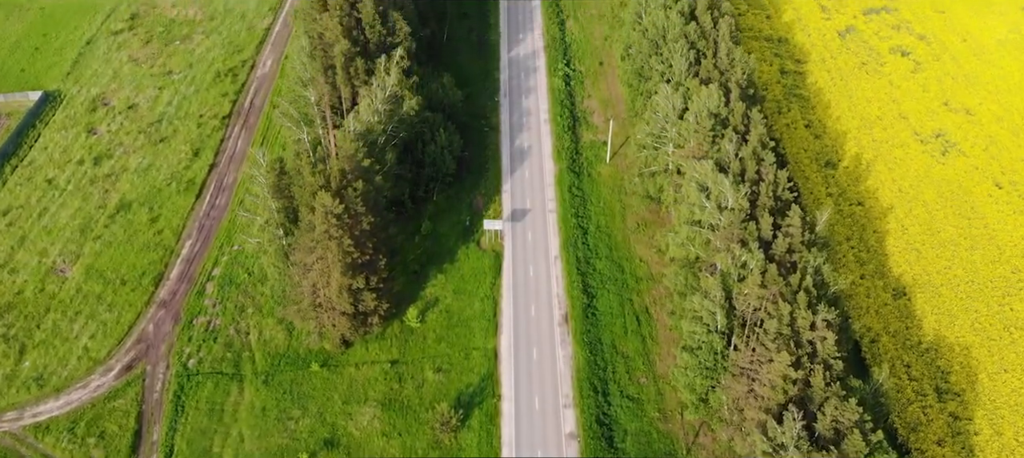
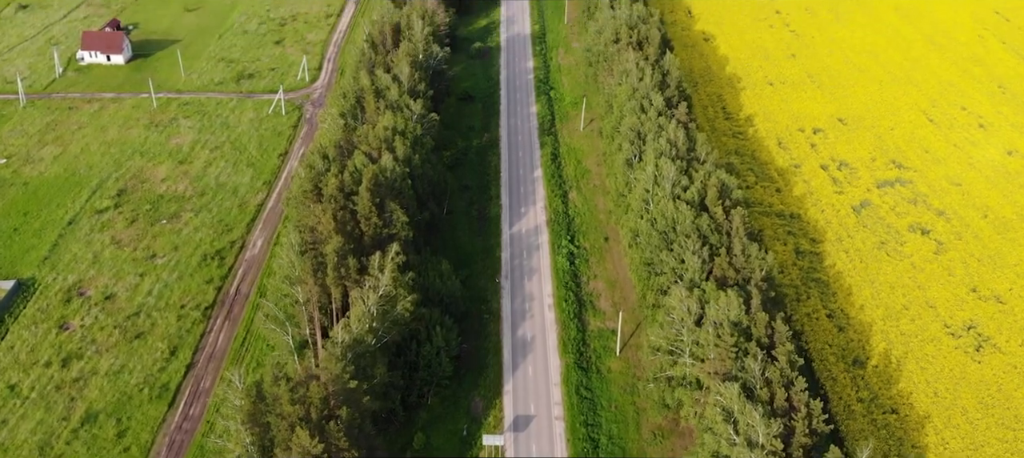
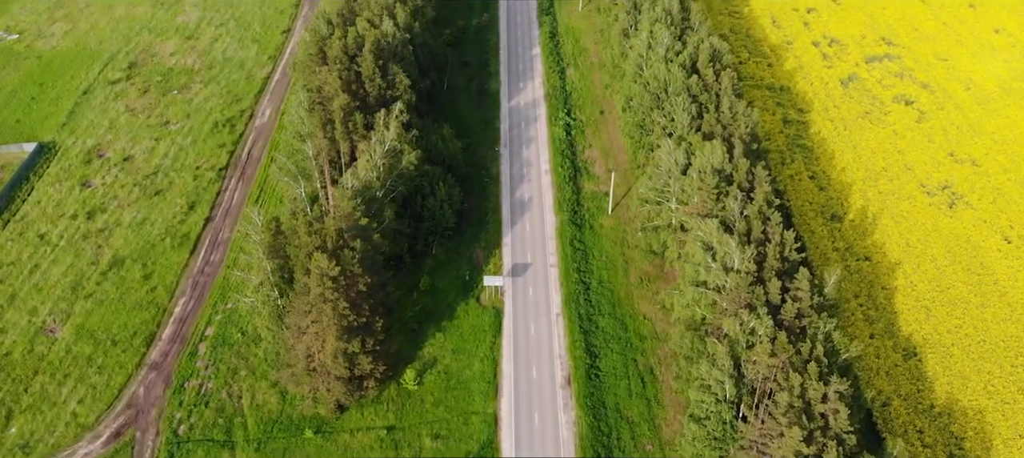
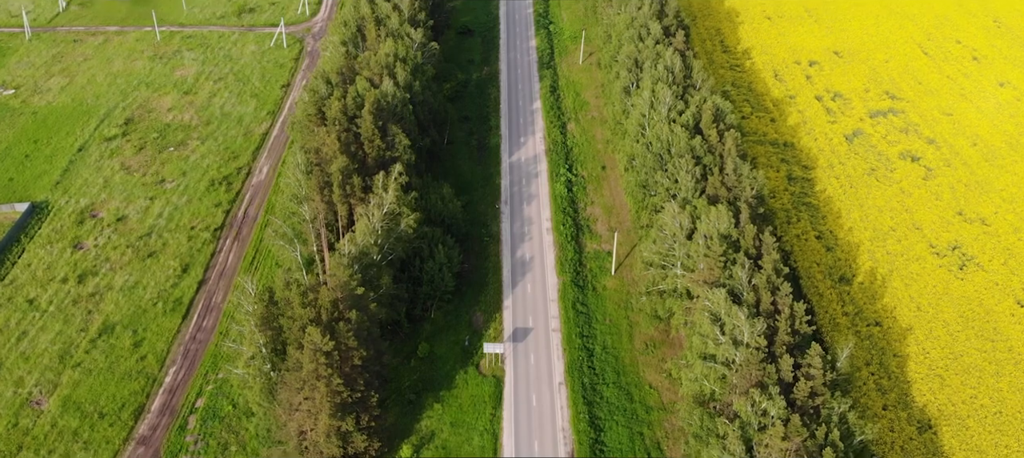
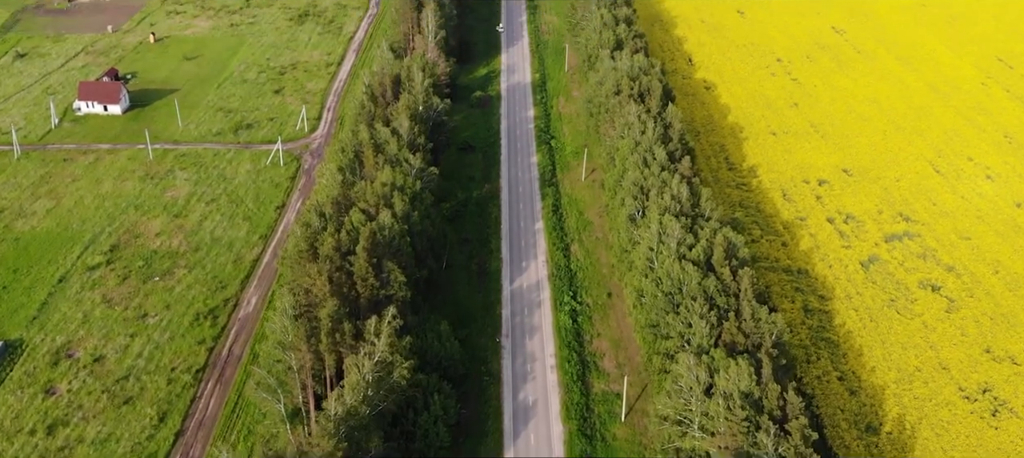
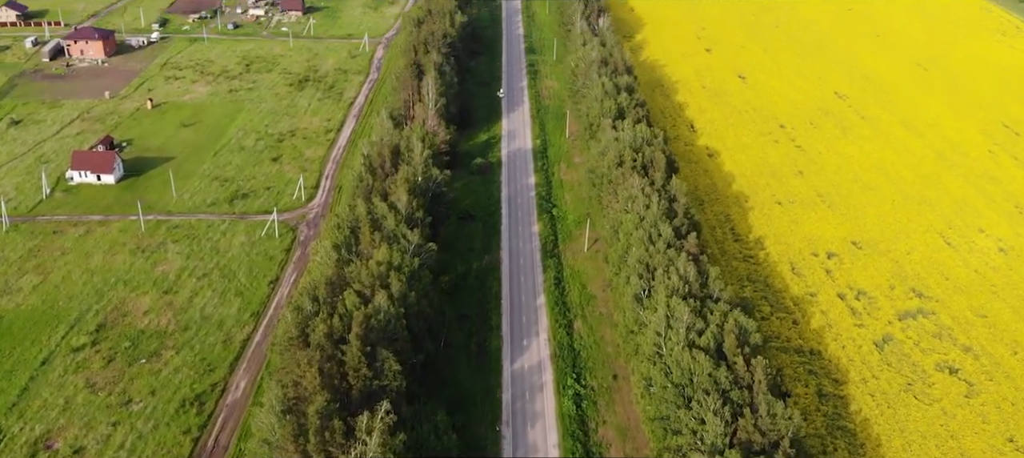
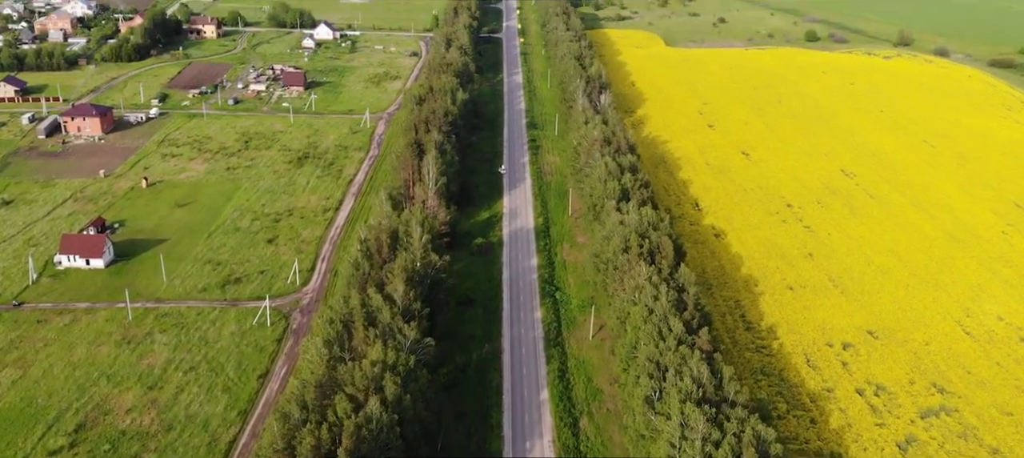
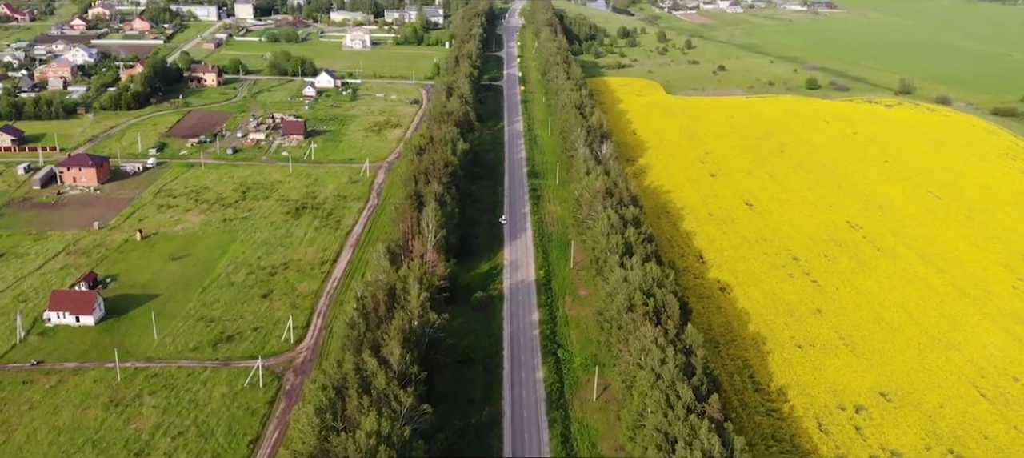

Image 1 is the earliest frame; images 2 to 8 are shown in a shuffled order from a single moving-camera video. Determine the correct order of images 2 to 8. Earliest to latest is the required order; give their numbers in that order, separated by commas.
3, 4, 2, 5, 6, 7, 8
